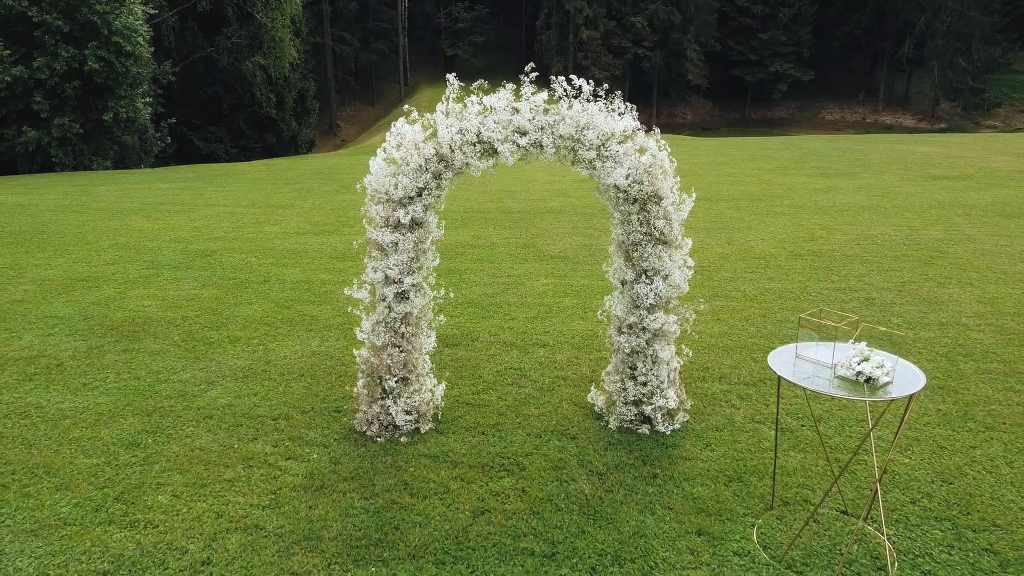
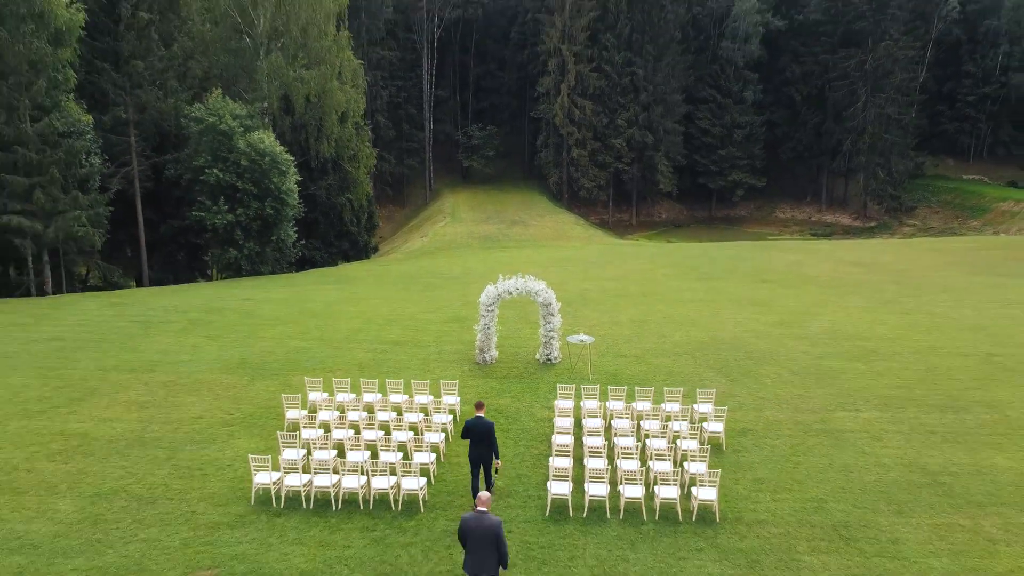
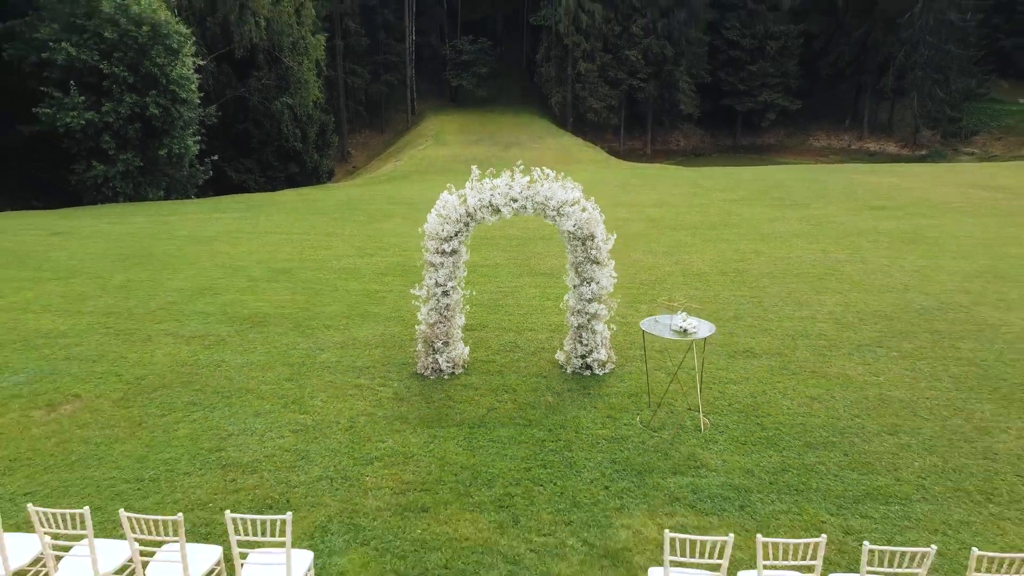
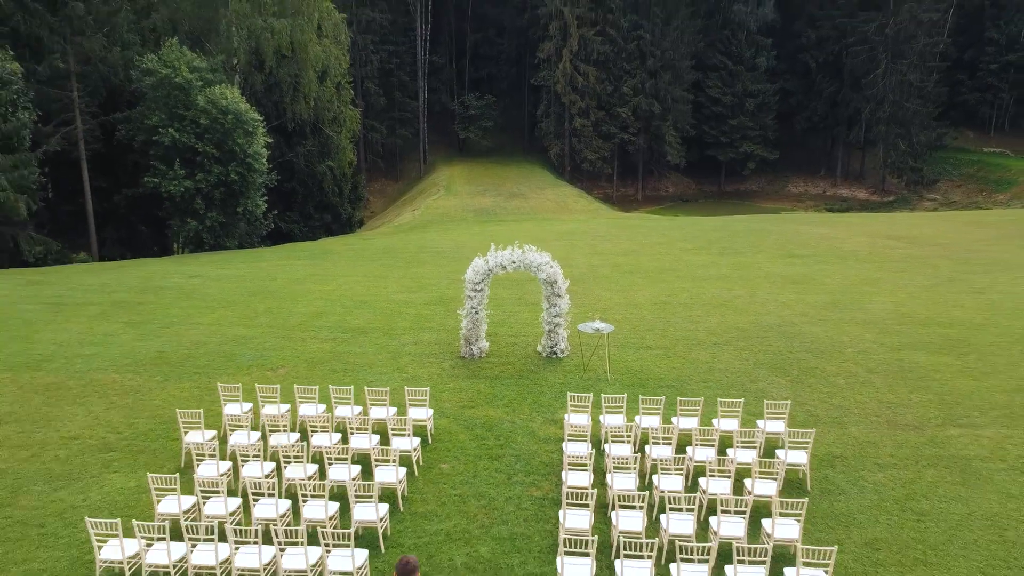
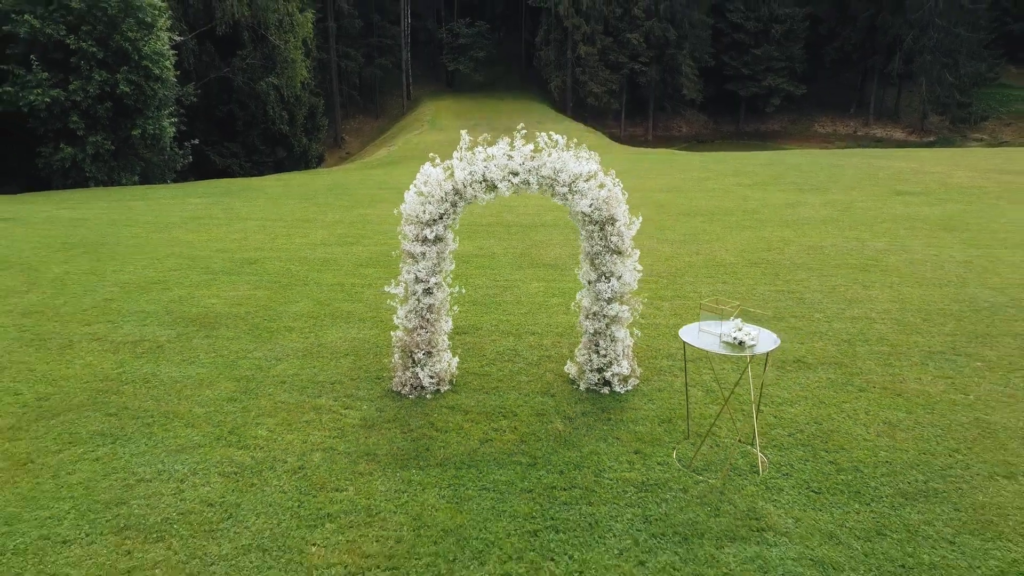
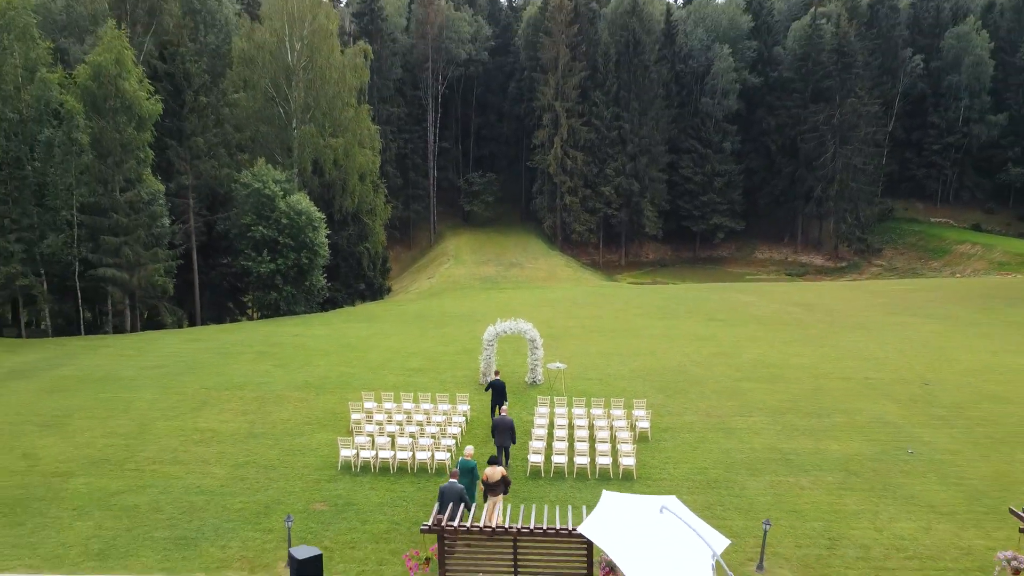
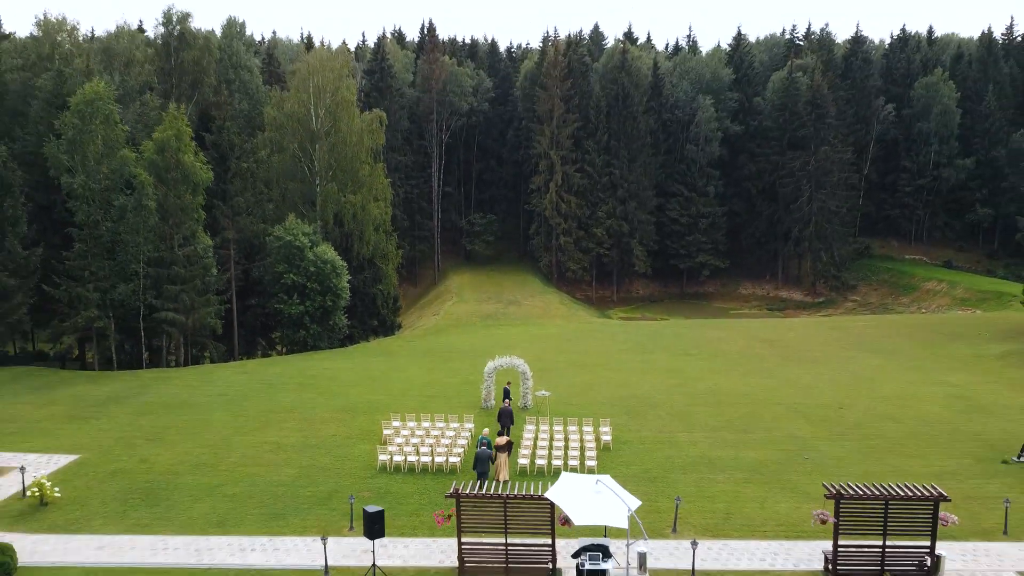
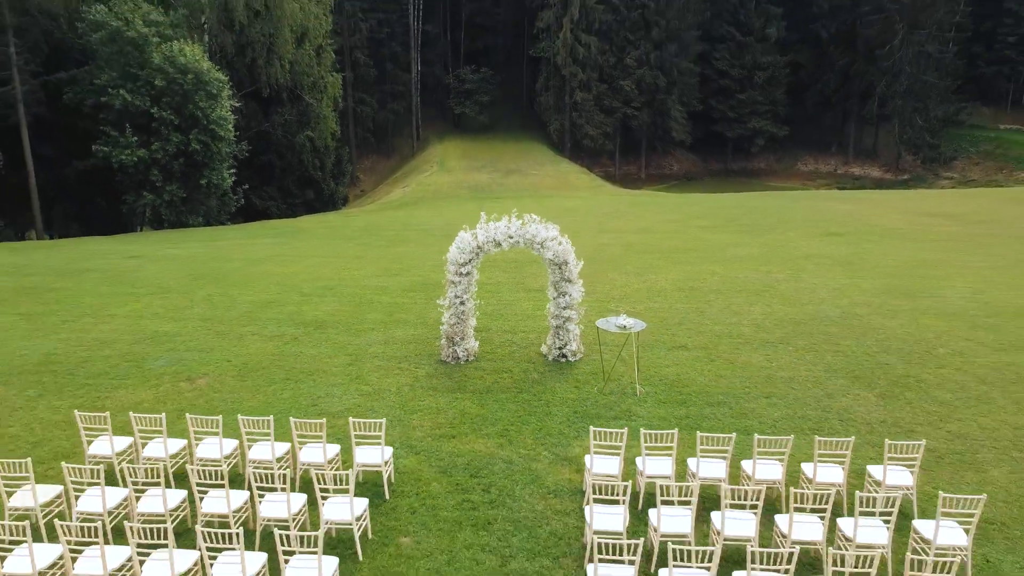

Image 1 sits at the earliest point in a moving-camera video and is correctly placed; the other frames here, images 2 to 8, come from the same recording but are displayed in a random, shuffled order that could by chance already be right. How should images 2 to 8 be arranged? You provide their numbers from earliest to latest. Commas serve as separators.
5, 3, 8, 4, 2, 6, 7
